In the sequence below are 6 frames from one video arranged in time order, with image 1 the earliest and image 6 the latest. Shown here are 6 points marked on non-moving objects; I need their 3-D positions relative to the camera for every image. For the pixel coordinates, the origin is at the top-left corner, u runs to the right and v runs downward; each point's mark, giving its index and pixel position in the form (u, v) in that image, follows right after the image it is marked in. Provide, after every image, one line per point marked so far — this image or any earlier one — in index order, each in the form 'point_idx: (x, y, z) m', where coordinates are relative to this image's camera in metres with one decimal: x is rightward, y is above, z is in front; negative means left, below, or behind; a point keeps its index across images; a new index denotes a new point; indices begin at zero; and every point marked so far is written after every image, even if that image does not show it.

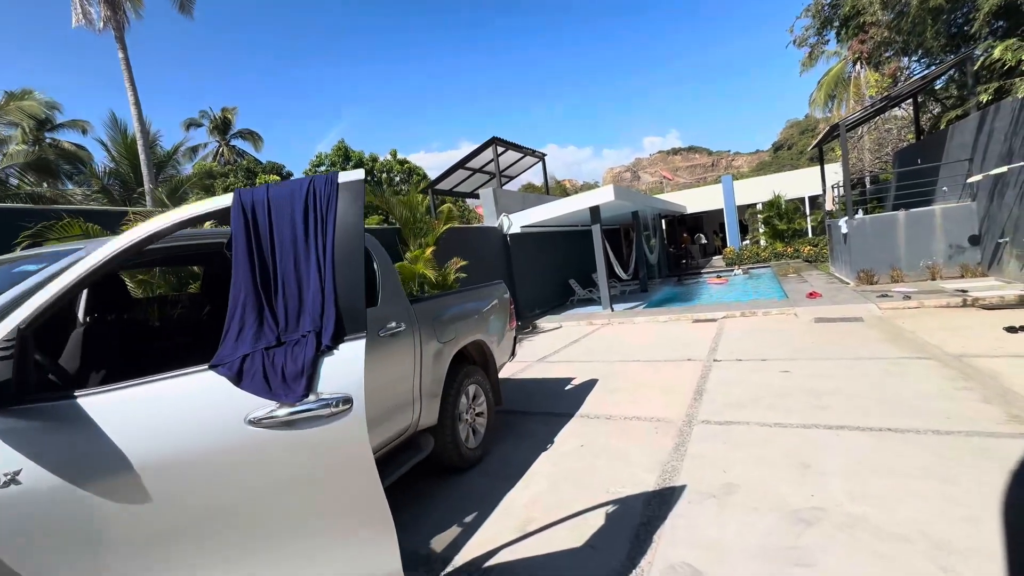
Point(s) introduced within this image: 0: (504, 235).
0: (-0.2, +1.4, +12.0) m
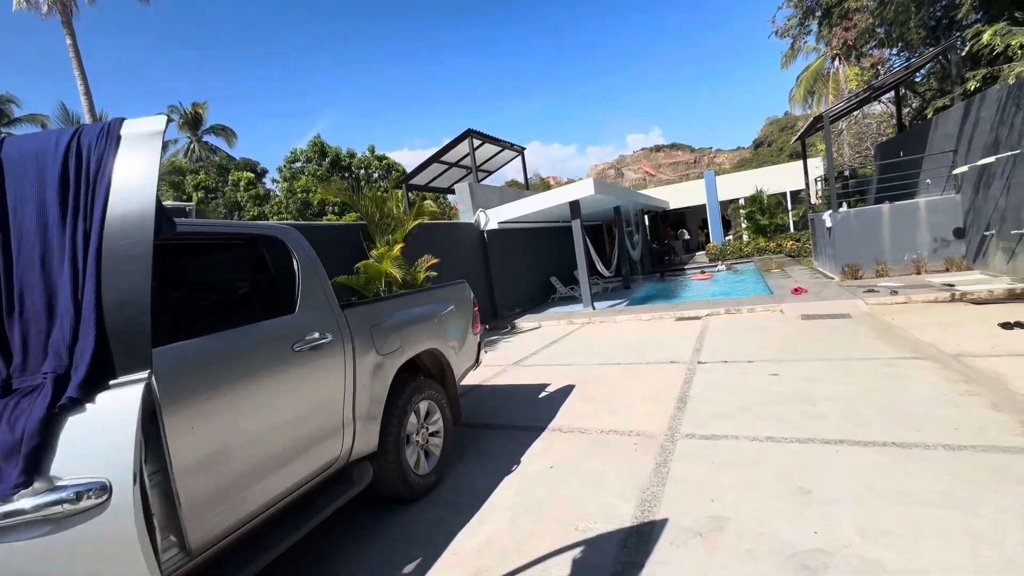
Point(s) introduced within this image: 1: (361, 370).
0: (-0.8, +1.4, +11.5) m
1: (-0.8, -0.5, +2.6) m
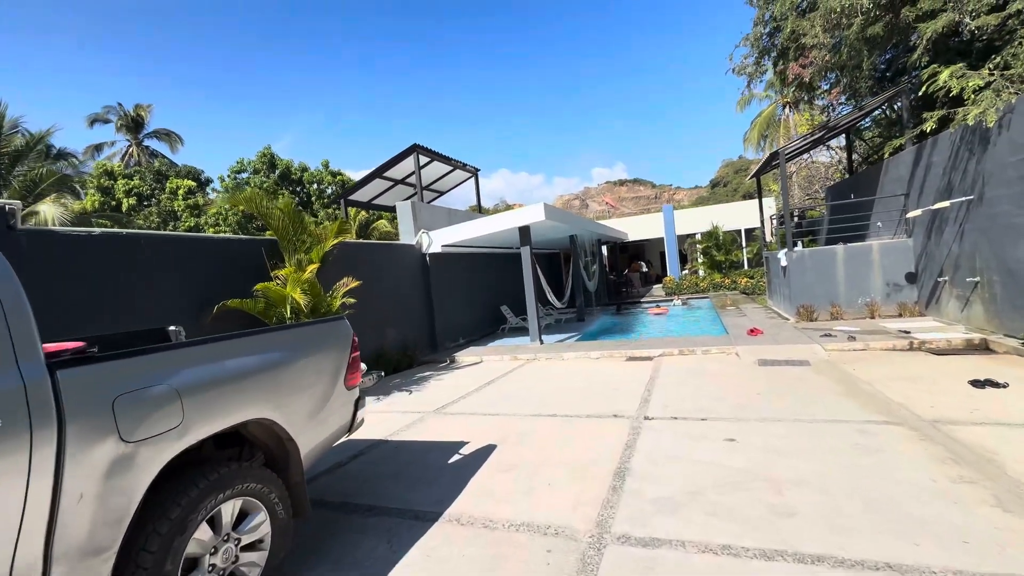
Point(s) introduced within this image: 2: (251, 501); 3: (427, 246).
0: (-2.0, +0.8, +10.6) m
1: (-1.5, -0.6, +1.5) m
2: (-1.2, -1.0, +2.2) m
3: (-2.0, +1.0, +10.6) m
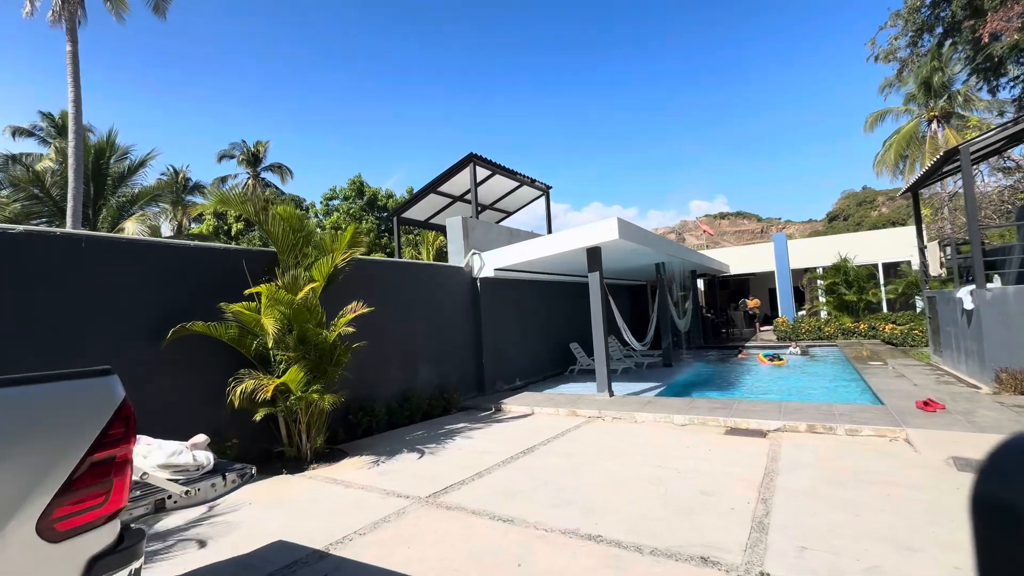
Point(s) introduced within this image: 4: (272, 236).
0: (-0.8, +0.2, +9.0) m
1: (-2.0, -0.6, 0.0) m
2: (-1.7, -1.0, +0.6) m
3: (-0.7, +0.4, +9.1) m
4: (-2.8, +0.6, +5.4) m
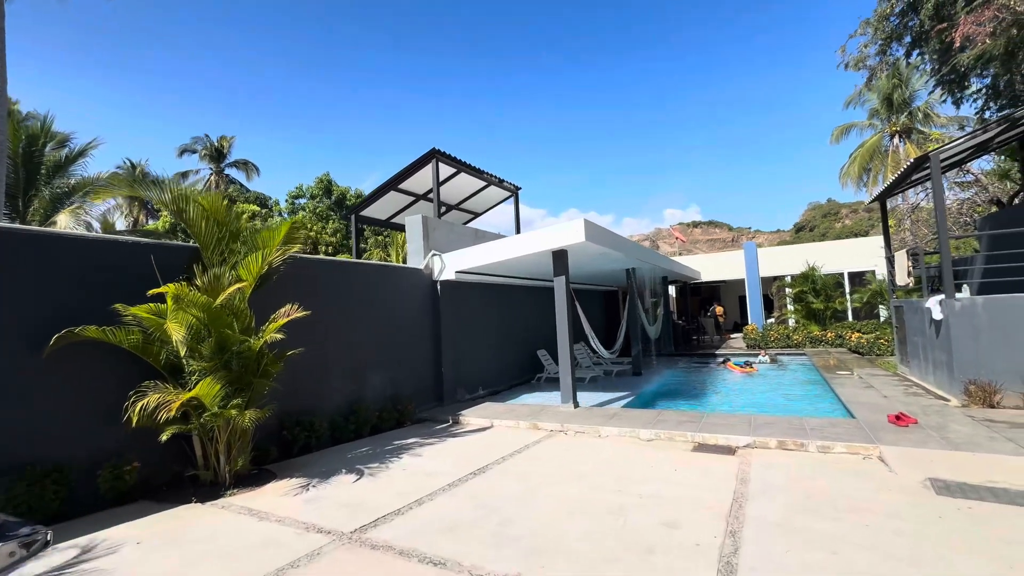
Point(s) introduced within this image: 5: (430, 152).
0: (-1.5, +0.1, +8.5) m
1: (-2.2, -0.5, -0.6) m
2: (-1.9, -1.0, 0.0) m
3: (-1.4, +0.3, +8.5) m
4: (-3.3, +0.6, +4.8) m
5: (-1.6, +2.7, +9.1) m
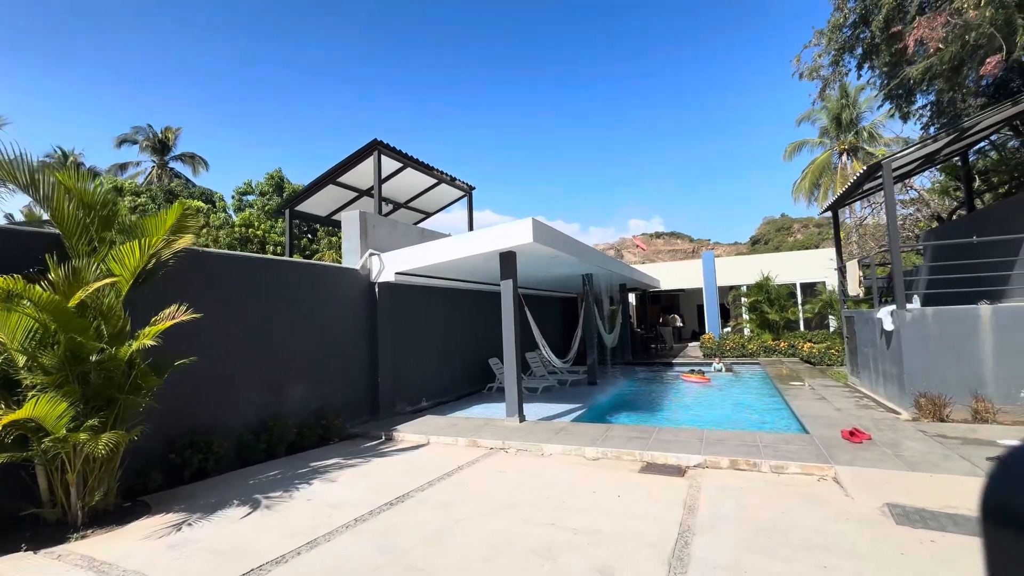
0: (-2.4, +0.1, +7.8) m
1: (-2.5, -0.4, -1.3) m
2: (-2.3, -0.9, -0.8) m
3: (-2.3, +0.3, +7.8) m
4: (-4.0, +0.6, +3.9) m
5: (-2.6, +2.6, +8.5) m
